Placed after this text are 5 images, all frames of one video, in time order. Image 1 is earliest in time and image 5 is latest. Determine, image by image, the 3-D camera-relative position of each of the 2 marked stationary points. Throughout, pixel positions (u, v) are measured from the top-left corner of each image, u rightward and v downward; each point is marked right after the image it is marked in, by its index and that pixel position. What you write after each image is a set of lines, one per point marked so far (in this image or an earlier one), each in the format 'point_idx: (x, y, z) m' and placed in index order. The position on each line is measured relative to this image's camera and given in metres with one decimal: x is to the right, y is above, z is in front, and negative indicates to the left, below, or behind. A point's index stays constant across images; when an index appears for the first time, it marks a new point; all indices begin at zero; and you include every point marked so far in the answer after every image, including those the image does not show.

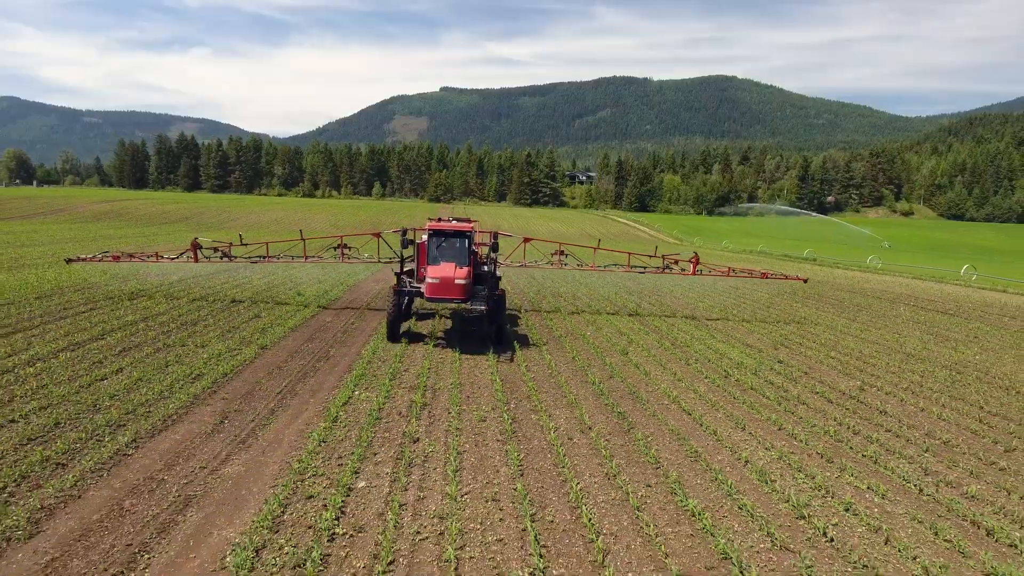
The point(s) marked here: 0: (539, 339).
0: (+0.9, -0.8, +16.2) m
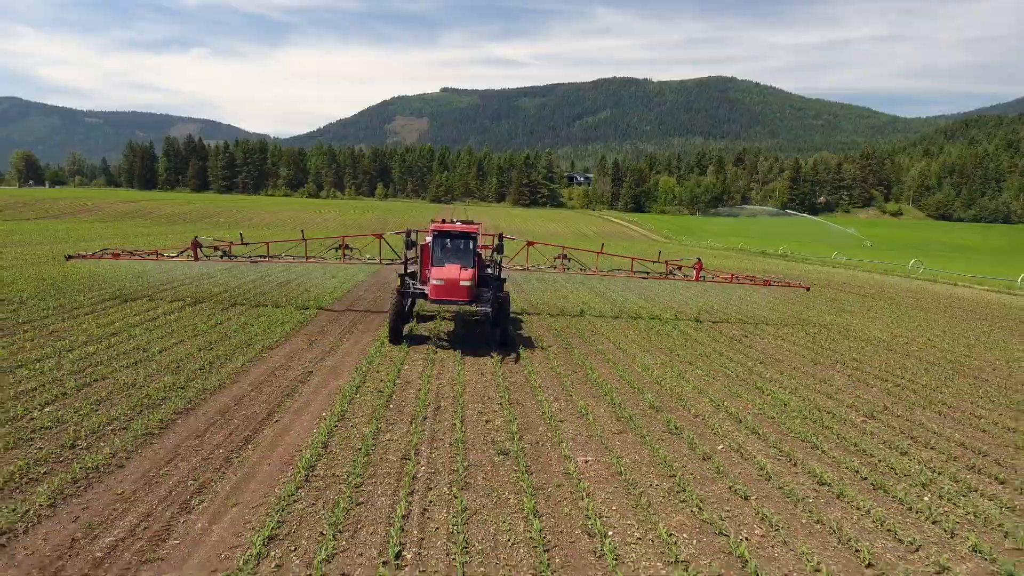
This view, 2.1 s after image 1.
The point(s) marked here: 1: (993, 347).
0: (+0.8, -0.7, +17.6) m
1: (+12.9, -1.4, +14.5) m
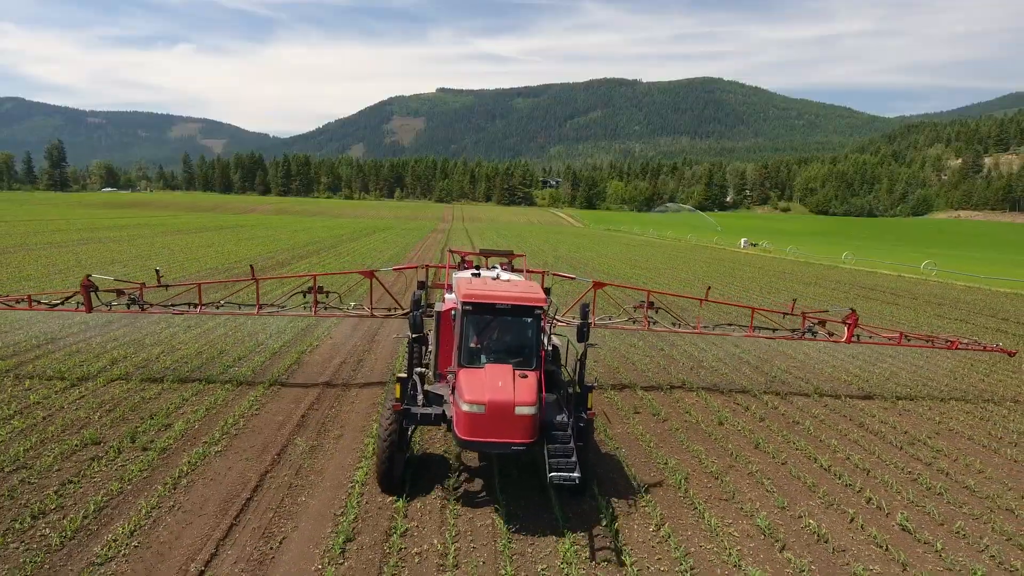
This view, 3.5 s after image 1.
0: (-1.1, +2.0, +35.5) m
1: (+11.1, +1.3, +32.5) m
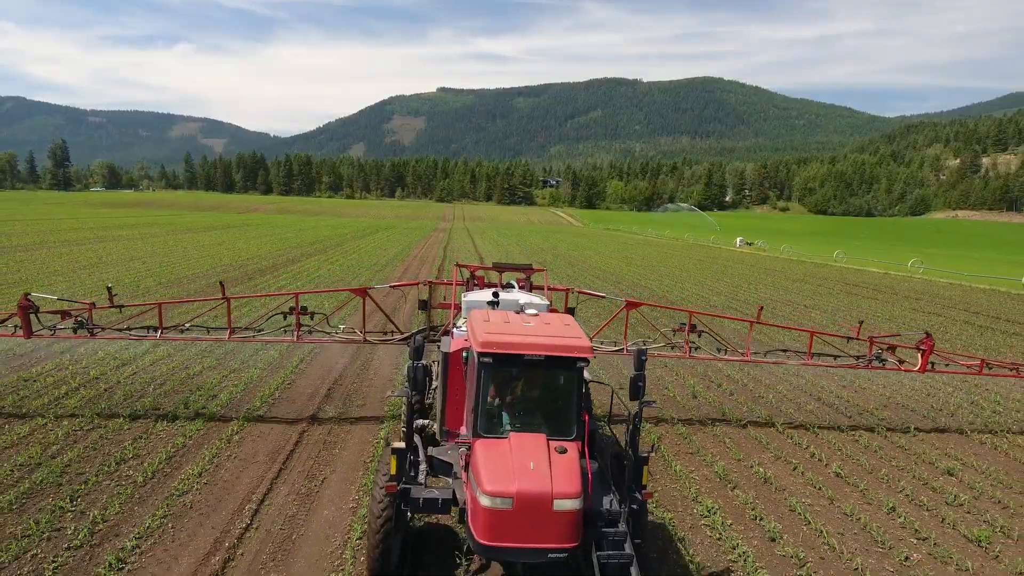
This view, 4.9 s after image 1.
0: (-1.0, +2.1, +35.9) m
1: (+11.1, +1.3, +32.9) m
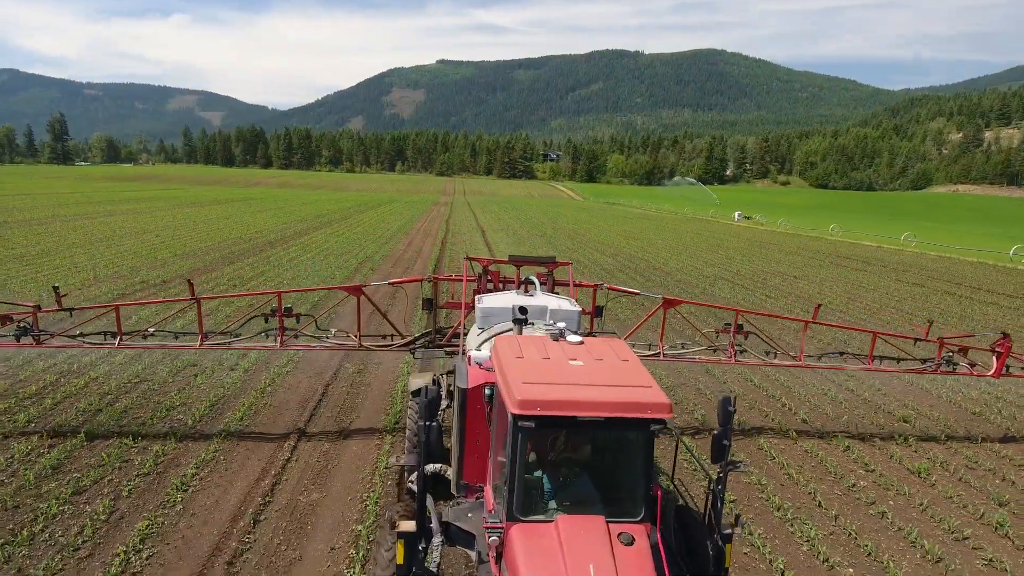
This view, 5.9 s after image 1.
0: (-1.0, +3.8, +36.1) m
1: (+11.1, +2.9, +33.1) m
